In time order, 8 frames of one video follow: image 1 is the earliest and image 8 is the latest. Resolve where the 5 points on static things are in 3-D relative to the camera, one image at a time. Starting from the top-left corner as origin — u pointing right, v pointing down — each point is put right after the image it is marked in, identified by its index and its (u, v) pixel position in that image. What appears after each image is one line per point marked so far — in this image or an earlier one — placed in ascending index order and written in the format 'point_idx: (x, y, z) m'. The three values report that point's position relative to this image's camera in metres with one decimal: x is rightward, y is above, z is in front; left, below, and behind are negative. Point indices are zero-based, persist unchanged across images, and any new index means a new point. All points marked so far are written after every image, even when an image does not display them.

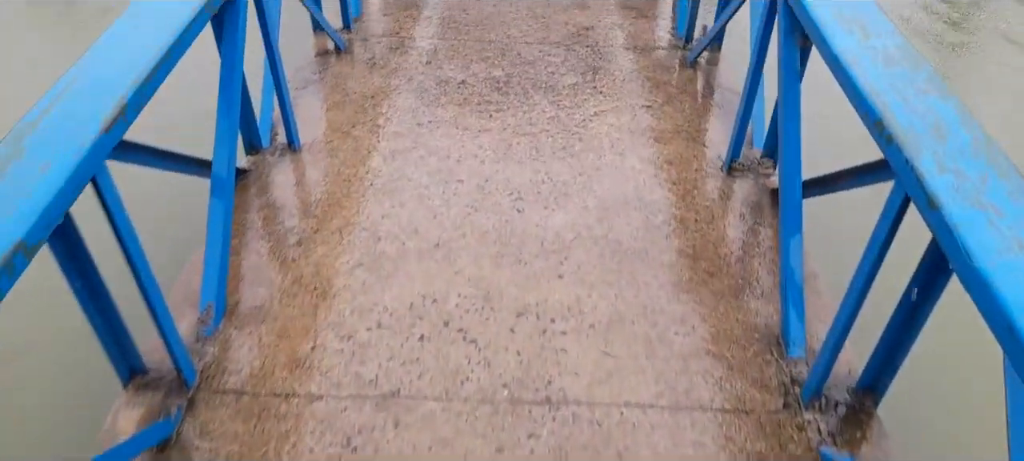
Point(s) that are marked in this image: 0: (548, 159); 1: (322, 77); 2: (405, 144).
0: (+0.1, +0.3, +2.5) m
1: (-0.8, +0.6, +2.9) m
2: (-0.4, +0.3, +2.6) m
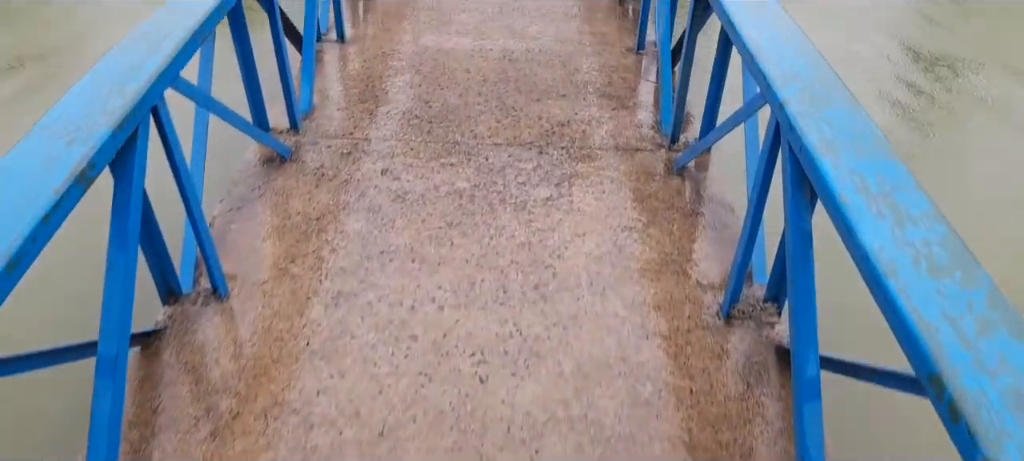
0: (0.0, -0.2, +2.1) m
1: (-0.9, +0.1, +2.6) m
2: (-0.5, -0.2, +2.2) m
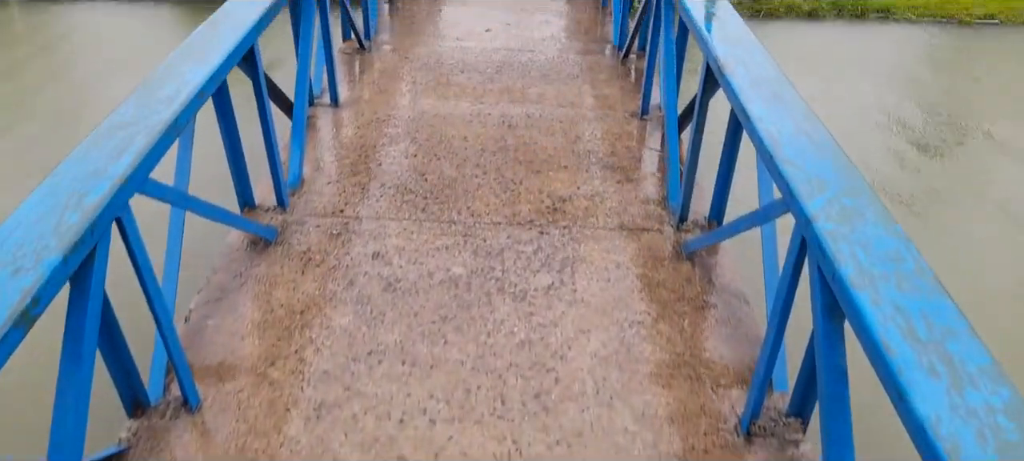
0: (0.0, -0.5, +2.0) m
1: (-0.9, -0.2, +2.4) m
2: (-0.5, -0.5, +2.0) m
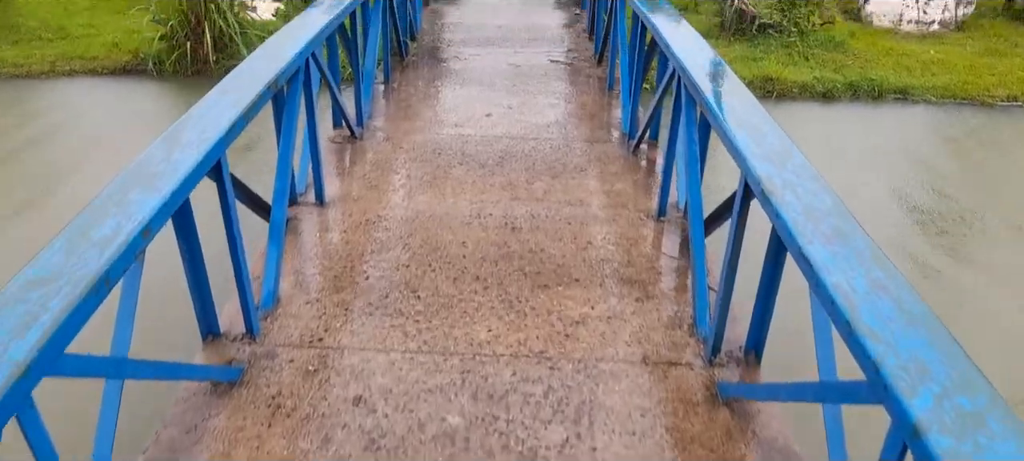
0: (0.0, -0.9, +1.5) m
1: (-0.9, -0.6, +2.0) m
2: (-0.5, -0.9, +1.6) m
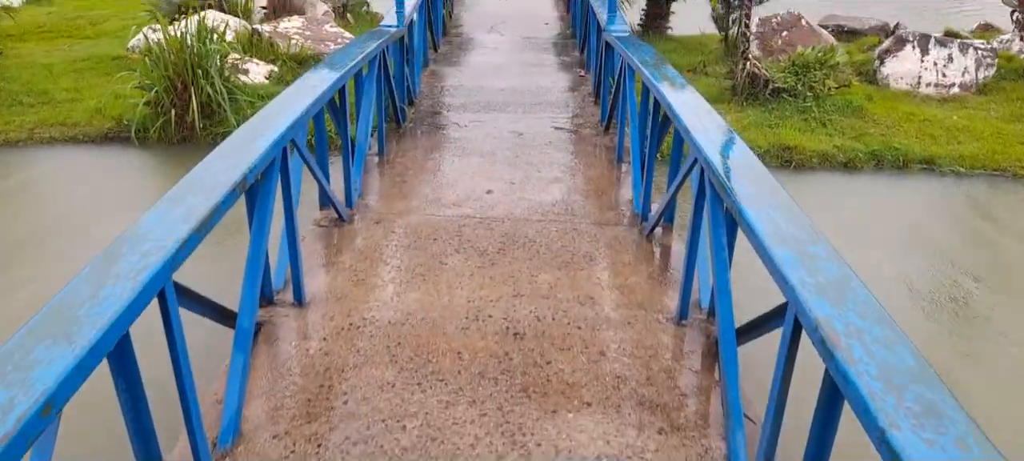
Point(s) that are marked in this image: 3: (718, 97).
0: (0.0, -1.2, +1.1) m
1: (-0.9, -0.9, +1.6) m
2: (-0.5, -1.2, +1.2) m
3: (+1.9, +1.2, +6.3) m
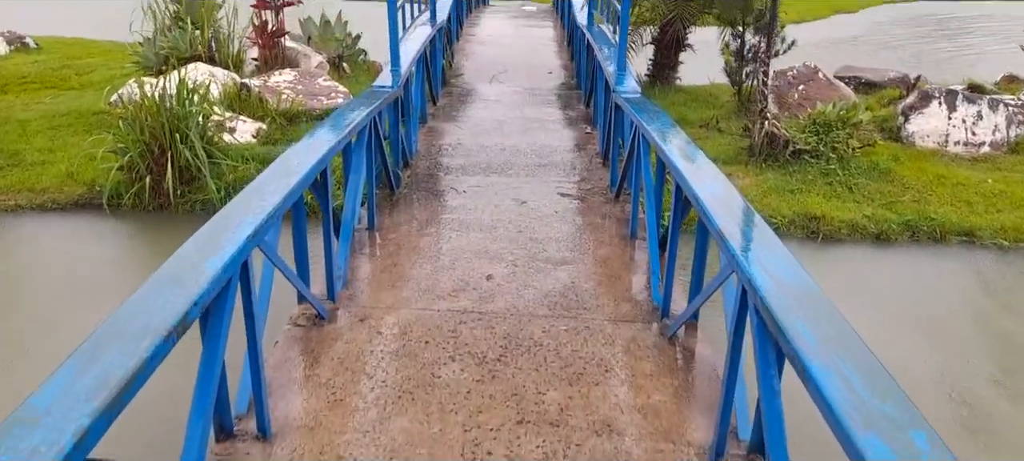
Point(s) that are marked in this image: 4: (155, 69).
0: (0.0, -1.6, +0.6) m
1: (-0.9, -1.3, +1.1) m
2: (-0.5, -1.5, +0.7) m
3: (+1.9, +0.6, +5.9) m
4: (-3.9, +1.8, +7.6) m
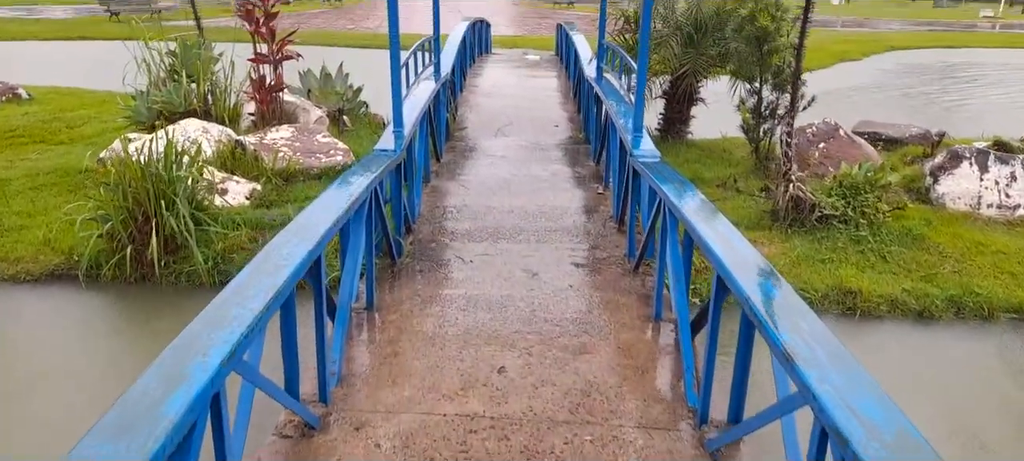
0: (+0.1, -1.8, +0.2) m
1: (-0.8, -1.6, +0.7) m
2: (-0.4, -1.8, +0.2) m
3: (+1.9, +0.1, +5.6) m
4: (-3.8, +1.1, +7.3) m
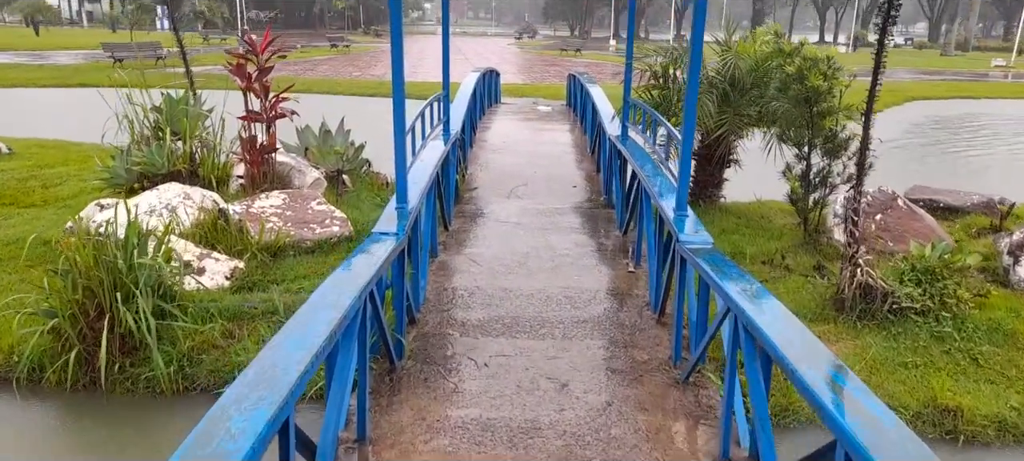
0: (+0.2, -2.1, -0.7) m
1: (-0.7, -1.9, -0.2) m
2: (-0.3, -2.0, -0.6) m
3: (+2.1, -0.5, +4.8) m
4: (-3.6, +0.4, +6.6) m
